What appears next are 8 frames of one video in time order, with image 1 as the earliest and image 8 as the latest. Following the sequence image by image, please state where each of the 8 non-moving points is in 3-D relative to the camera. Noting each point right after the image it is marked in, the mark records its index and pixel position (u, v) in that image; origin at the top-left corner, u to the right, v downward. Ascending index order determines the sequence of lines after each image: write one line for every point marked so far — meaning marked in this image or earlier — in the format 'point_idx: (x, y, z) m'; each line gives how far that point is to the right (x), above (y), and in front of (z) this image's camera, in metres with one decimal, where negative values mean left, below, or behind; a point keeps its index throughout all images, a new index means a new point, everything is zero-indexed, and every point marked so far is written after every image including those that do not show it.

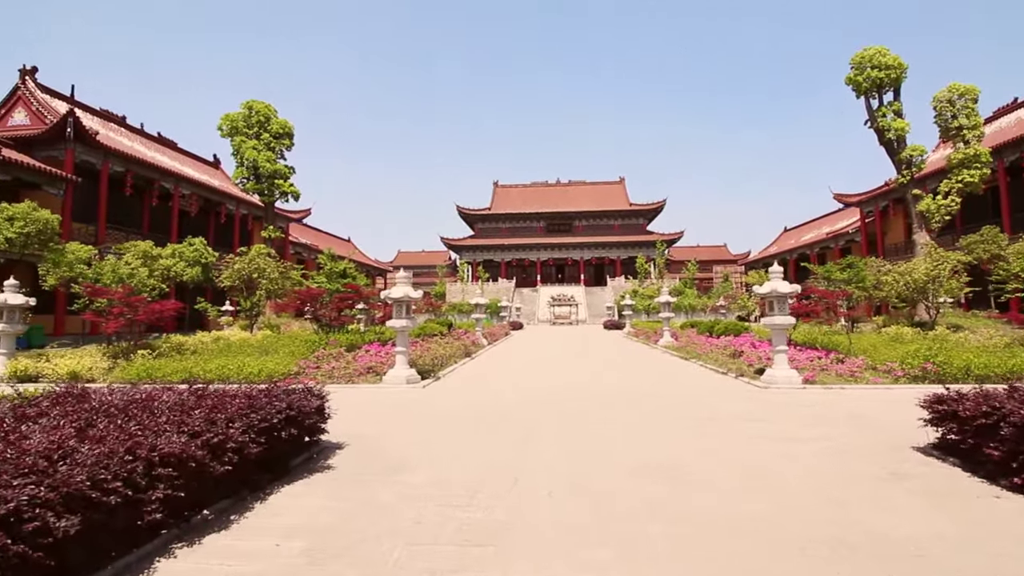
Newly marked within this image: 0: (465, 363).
0: (-1.0, -1.6, +10.3) m
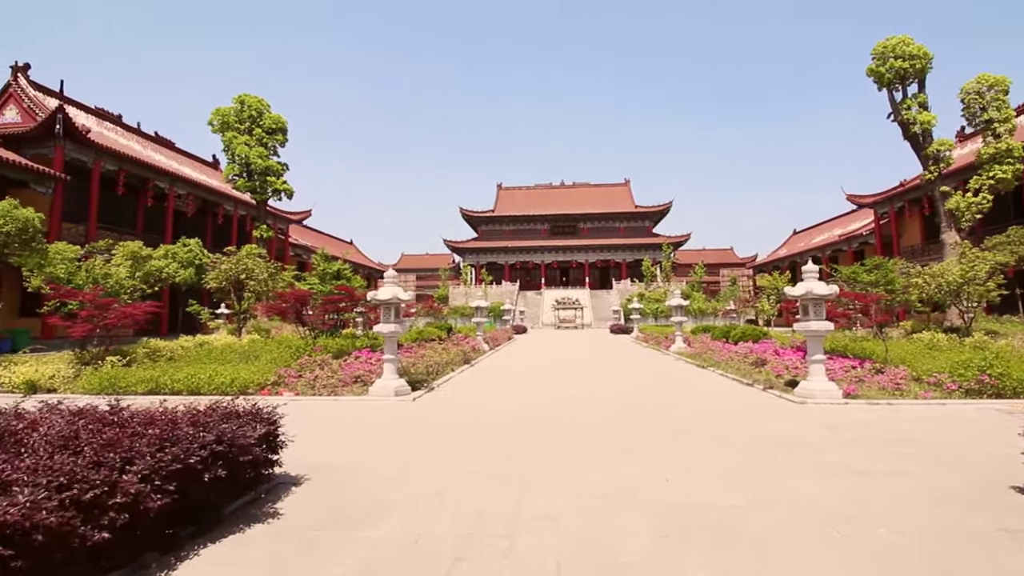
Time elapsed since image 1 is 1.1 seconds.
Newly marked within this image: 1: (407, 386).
0: (-1.0, -1.6, +9.5) m
1: (-1.5, -1.4, +6.9) m
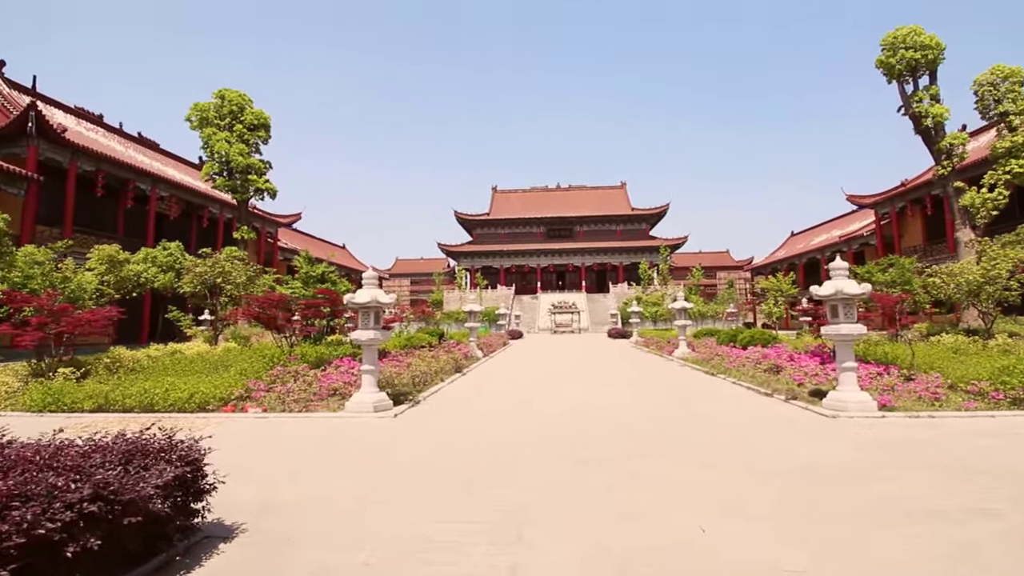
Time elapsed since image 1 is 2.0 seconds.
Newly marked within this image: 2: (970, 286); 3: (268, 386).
0: (-1.1, -1.7, +8.7) m
1: (-1.6, -1.4, +6.1) m
2: (+10.8, +0.1, +11.3) m
3: (-3.6, -1.5, +7.0) m
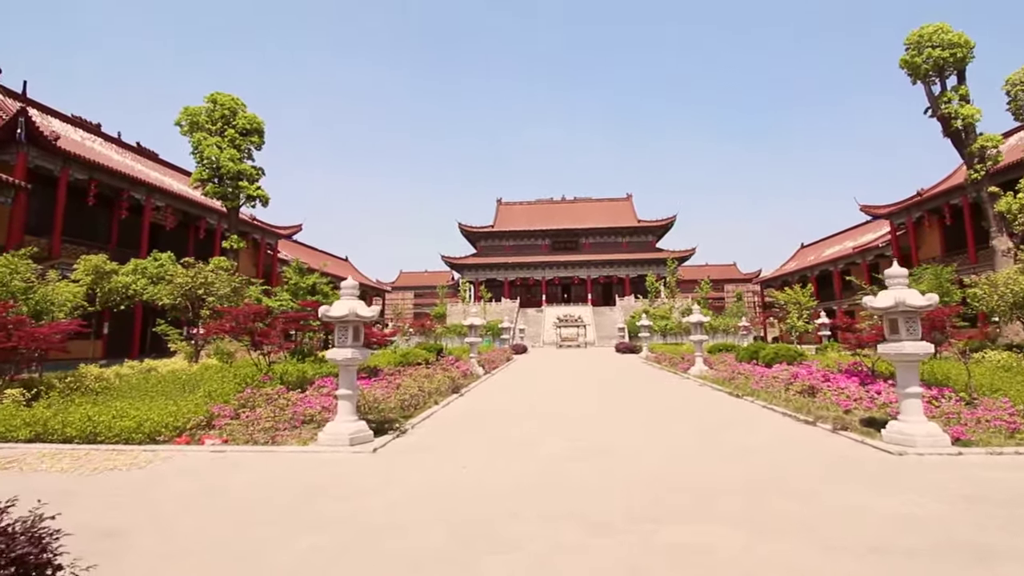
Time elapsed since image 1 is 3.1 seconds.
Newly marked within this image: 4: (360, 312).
0: (-1.1, -1.9, +7.8) m
1: (-1.6, -1.6, +5.2) m
2: (+10.8, -0.2, +10.3) m
3: (-3.6, -1.6, +6.2) m
4: (-1.7, -0.3, +5.2) m
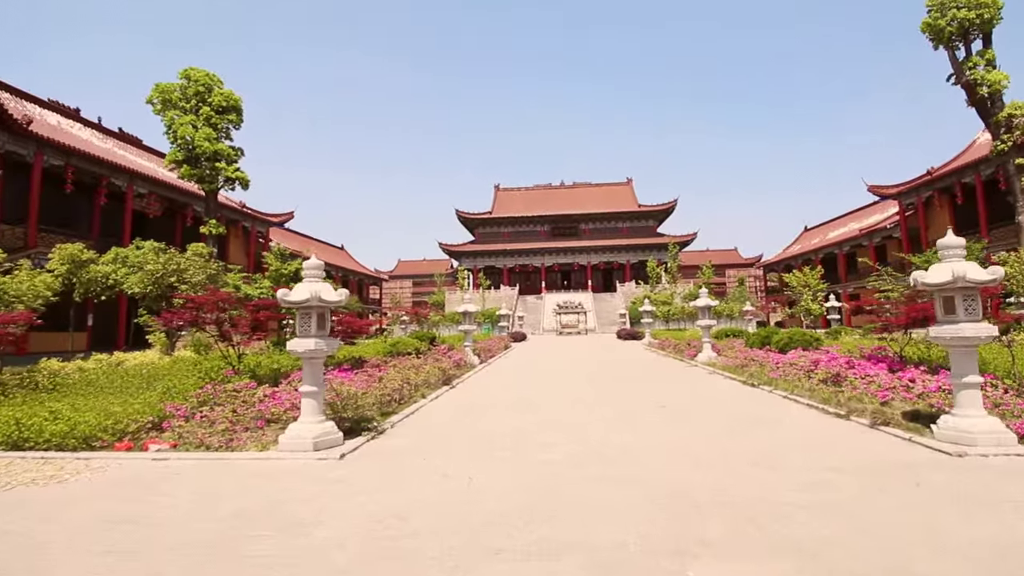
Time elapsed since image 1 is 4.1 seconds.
0: (-1.2, -1.6, +7.1) m
1: (-1.7, -1.4, +4.5) m
2: (+10.7, +0.3, +9.6) m
3: (-3.7, -1.4, +5.5) m
4: (-1.8, -0.1, +4.5) m
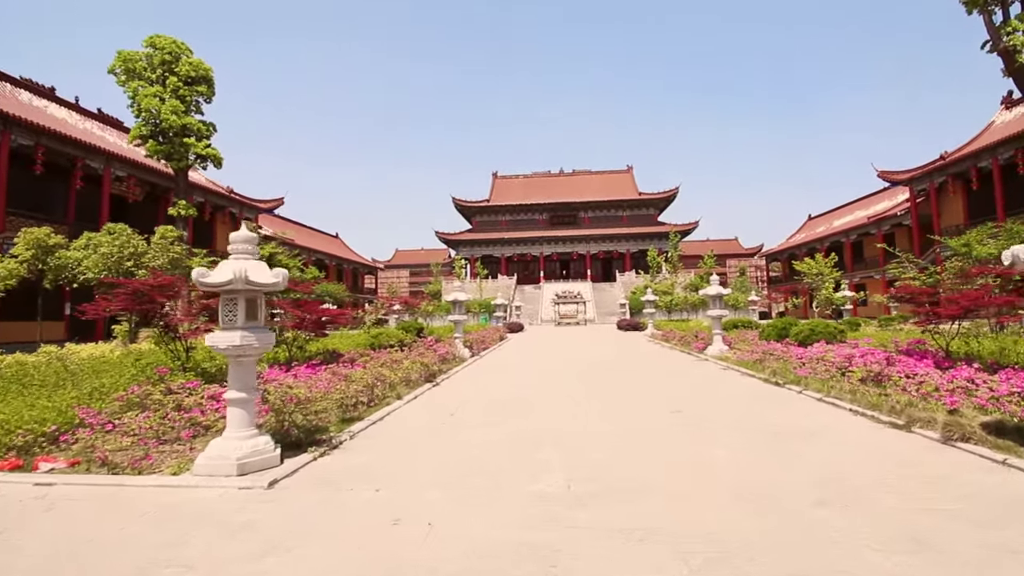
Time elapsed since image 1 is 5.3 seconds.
0: (-1.3, -1.4, +6.2) m
1: (-1.8, -1.2, +3.6) m
2: (+10.6, +0.5, +8.6) m
3: (-3.8, -1.2, +4.5) m
4: (-1.9, +0.1, +3.5) m
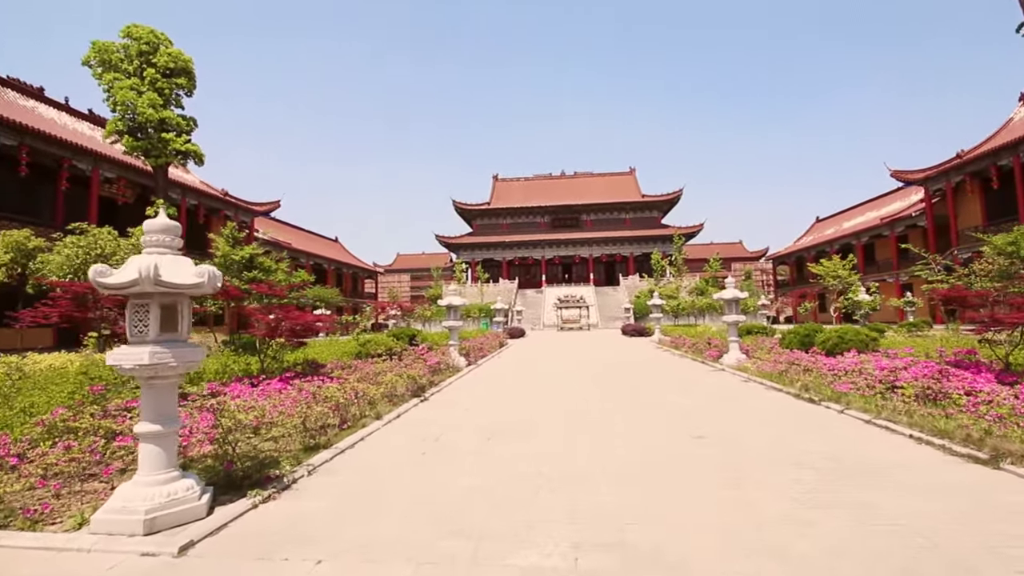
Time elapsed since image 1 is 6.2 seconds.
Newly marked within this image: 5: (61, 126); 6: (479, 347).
0: (-1.3, -1.4, +5.4) m
1: (-1.9, -1.2, +2.8) m
2: (+10.6, +0.4, +7.8) m
3: (-3.9, -1.3, +3.8) m
4: (-2.0, +0.1, +2.7) m
5: (-19.0, +6.8, +20.1) m
6: (-0.9, -1.6, +12.9) m
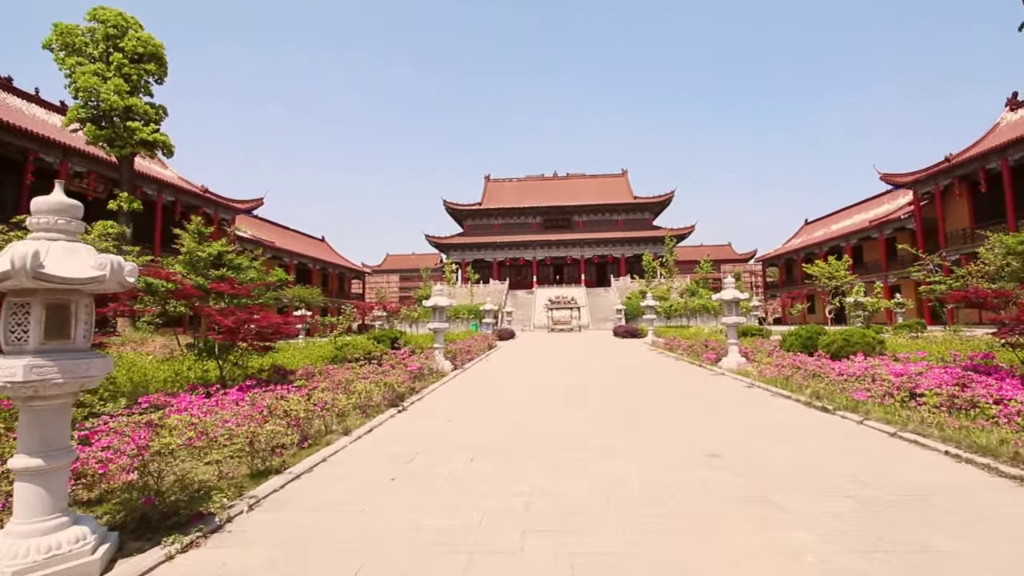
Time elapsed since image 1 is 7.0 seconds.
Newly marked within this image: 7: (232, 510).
0: (-1.5, -1.4, +4.8) m
1: (-1.9, -1.2, +2.2) m
2: (+10.4, +0.4, +7.4) m
3: (-4.0, -1.2, +3.1) m
4: (-2.0, +0.1, +2.1) m
5: (-19.4, +6.8, +19.1) m
6: (-1.2, -1.6, +12.3) m
7: (-1.7, -1.4, +2.9) m
